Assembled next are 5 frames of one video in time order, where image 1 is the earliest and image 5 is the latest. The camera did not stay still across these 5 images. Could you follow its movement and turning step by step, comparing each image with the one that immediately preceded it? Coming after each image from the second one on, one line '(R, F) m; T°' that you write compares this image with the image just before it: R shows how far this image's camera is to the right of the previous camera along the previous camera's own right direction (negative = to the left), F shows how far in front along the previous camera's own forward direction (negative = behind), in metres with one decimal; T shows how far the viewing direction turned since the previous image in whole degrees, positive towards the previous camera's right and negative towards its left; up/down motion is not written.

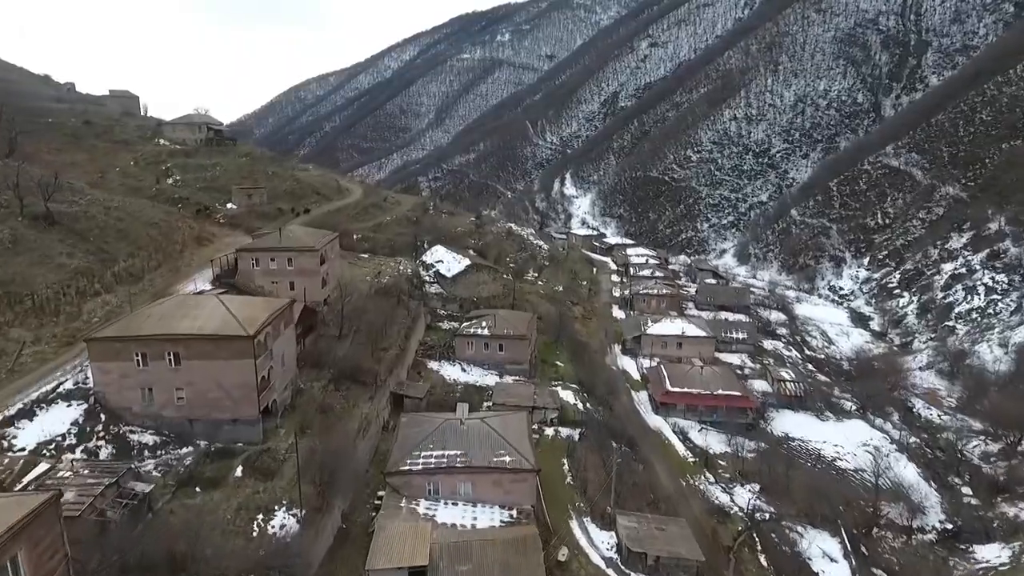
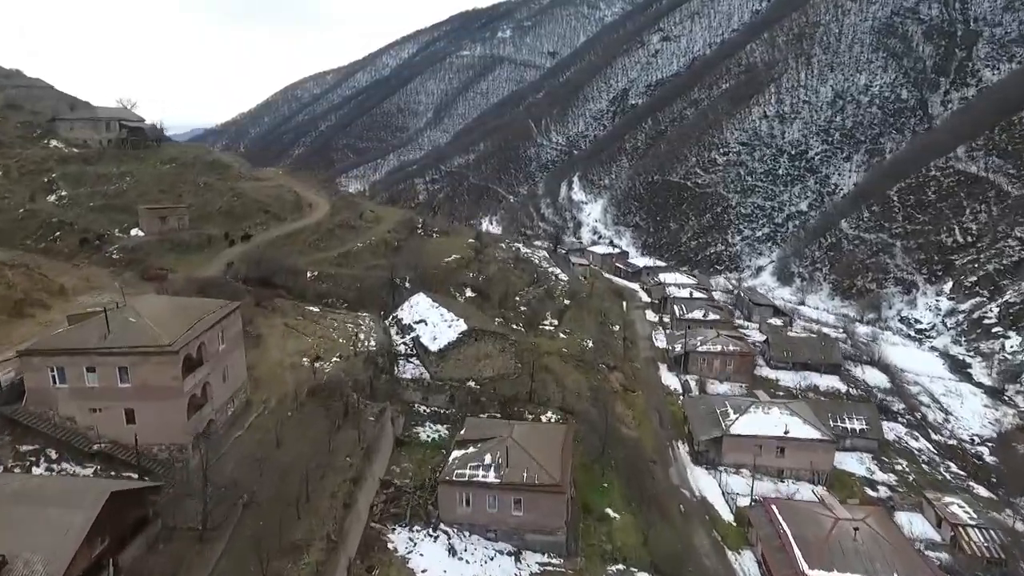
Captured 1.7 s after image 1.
(-0.5, +9.4) m; 0°
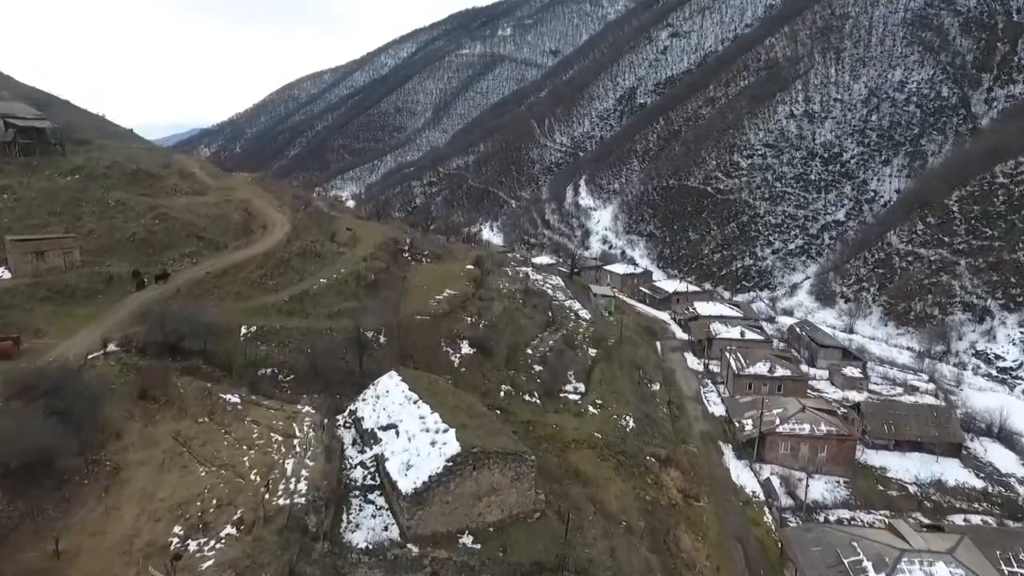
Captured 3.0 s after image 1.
(-0.4, +7.0) m; 0°
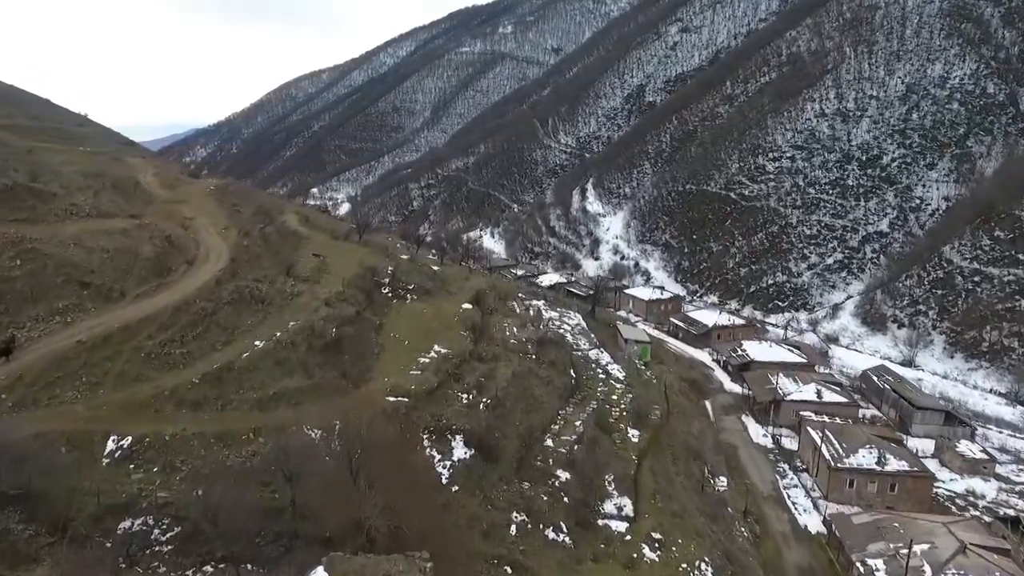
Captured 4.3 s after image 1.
(-0.3, +6.5) m; 0°
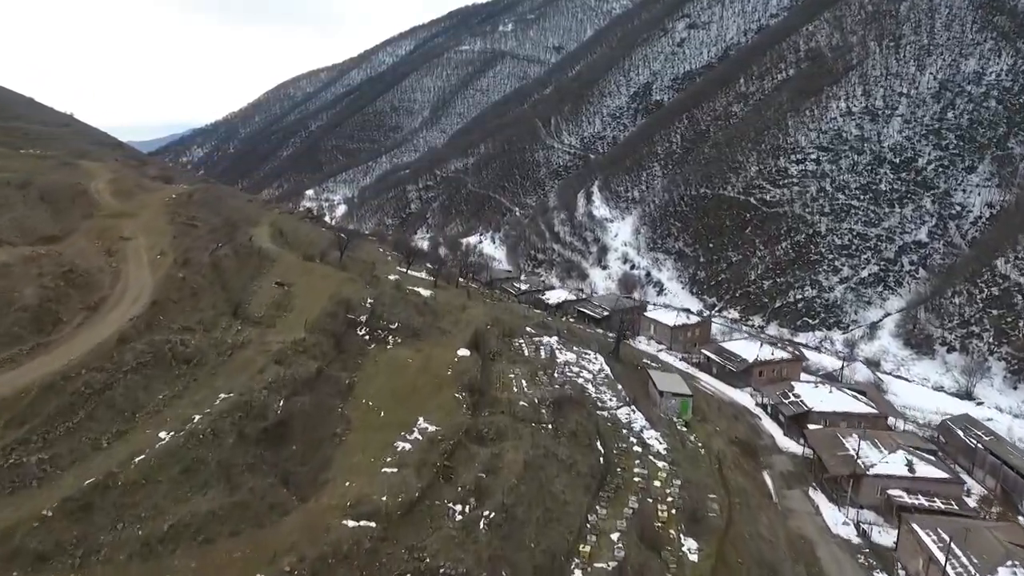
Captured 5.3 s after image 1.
(-0.2, +4.8) m; 0°
